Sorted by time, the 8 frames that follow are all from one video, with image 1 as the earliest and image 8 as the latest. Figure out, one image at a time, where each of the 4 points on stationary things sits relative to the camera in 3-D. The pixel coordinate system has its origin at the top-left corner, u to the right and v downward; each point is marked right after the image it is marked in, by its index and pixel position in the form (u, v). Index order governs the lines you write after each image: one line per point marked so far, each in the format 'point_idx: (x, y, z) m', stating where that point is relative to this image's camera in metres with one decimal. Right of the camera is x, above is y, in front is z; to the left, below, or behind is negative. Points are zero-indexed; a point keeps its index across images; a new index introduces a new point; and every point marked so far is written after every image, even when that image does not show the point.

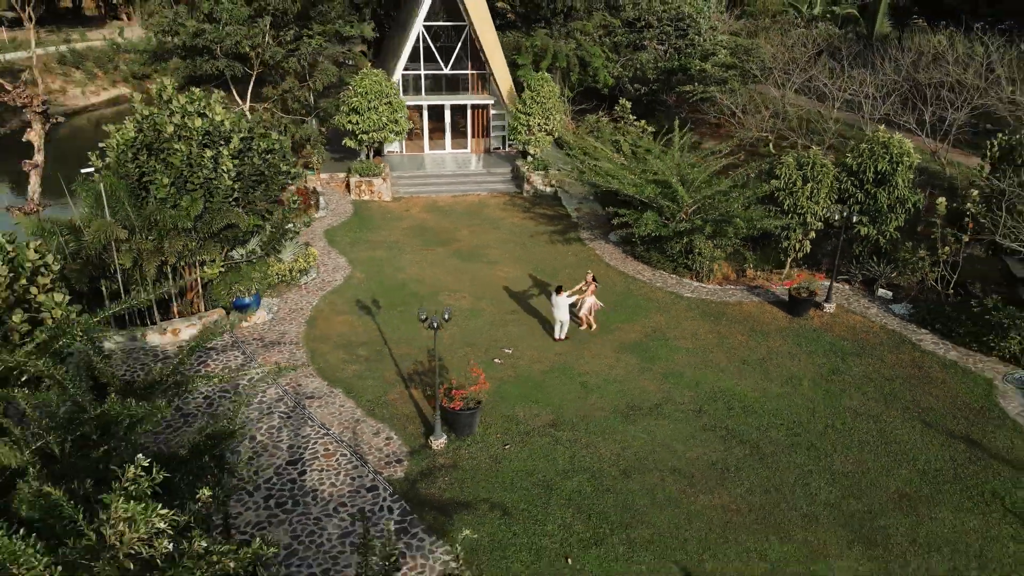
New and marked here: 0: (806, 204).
0: (+4.2, +1.2, +10.6) m
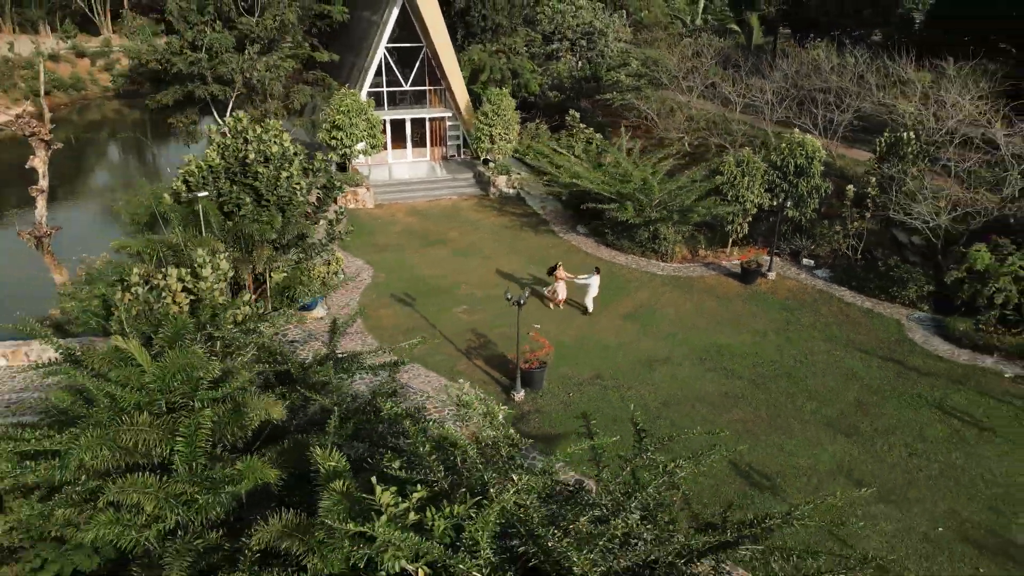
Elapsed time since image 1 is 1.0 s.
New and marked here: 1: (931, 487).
0: (+4.2, +1.7, +13.2) m
1: (+4.3, -2.0, +7.5) m
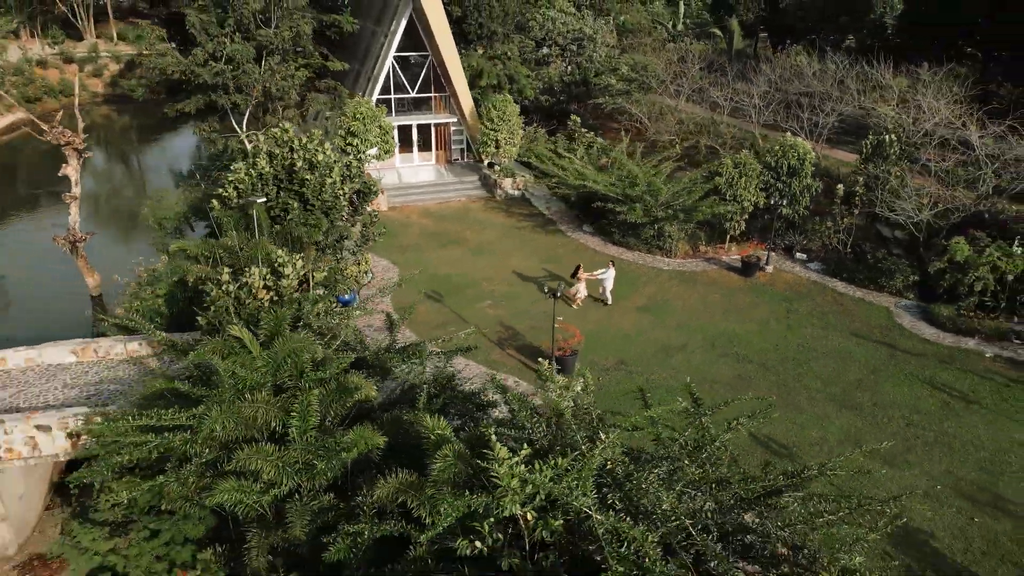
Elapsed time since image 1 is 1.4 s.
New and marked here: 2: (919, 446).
0: (+4.4, +1.8, +14.2) m
1: (+4.8, -1.8, +8.5) m
2: (+4.8, -1.8, +8.6) m
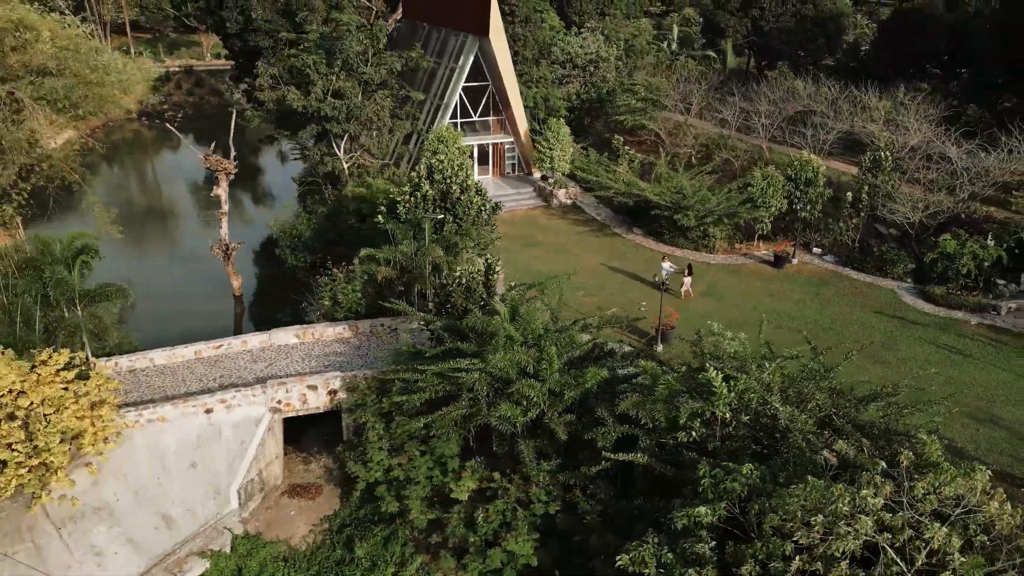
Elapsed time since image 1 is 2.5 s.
0: (+6.1, +2.1, +17.5) m
1: (+6.9, -1.6, +11.8) m
2: (+6.8, -1.5, +12.0) m
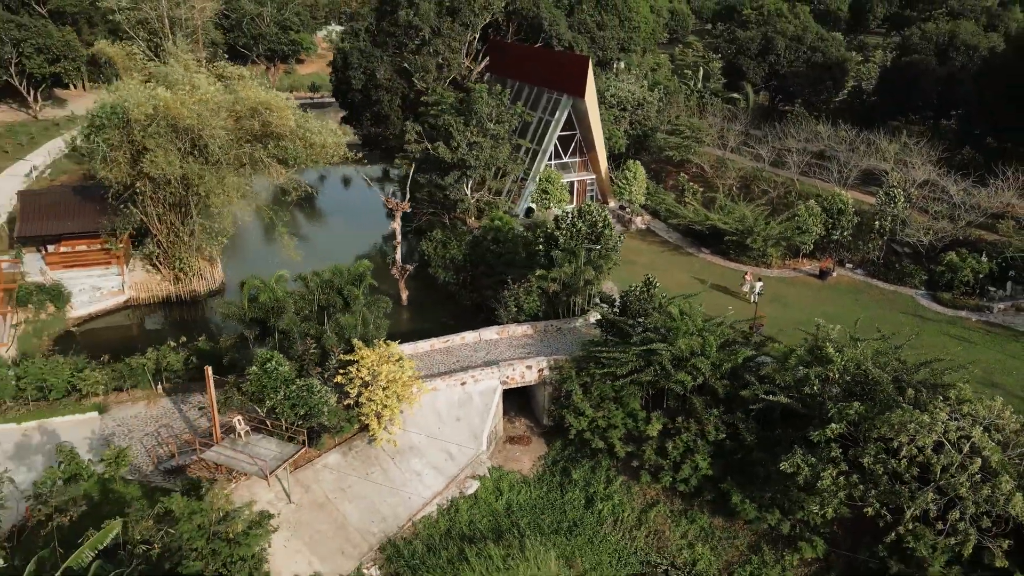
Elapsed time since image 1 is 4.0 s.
0: (+9.1, +1.9, +22.6) m
1: (+10.1, -1.7, +16.9) m
2: (+10.0, -1.6, +17.0) m
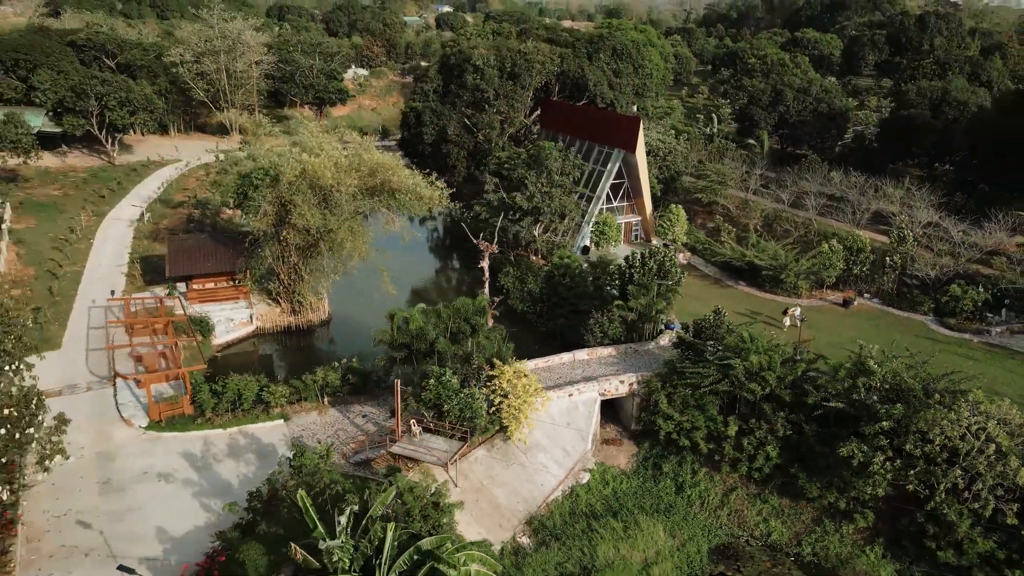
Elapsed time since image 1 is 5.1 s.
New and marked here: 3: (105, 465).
0: (+11.5, +0.9, +26.4) m
1: (+12.5, -2.4, +20.6) m
2: (+12.5, -2.4, +20.8) m
3: (-8.7, -3.8, +16.1) m
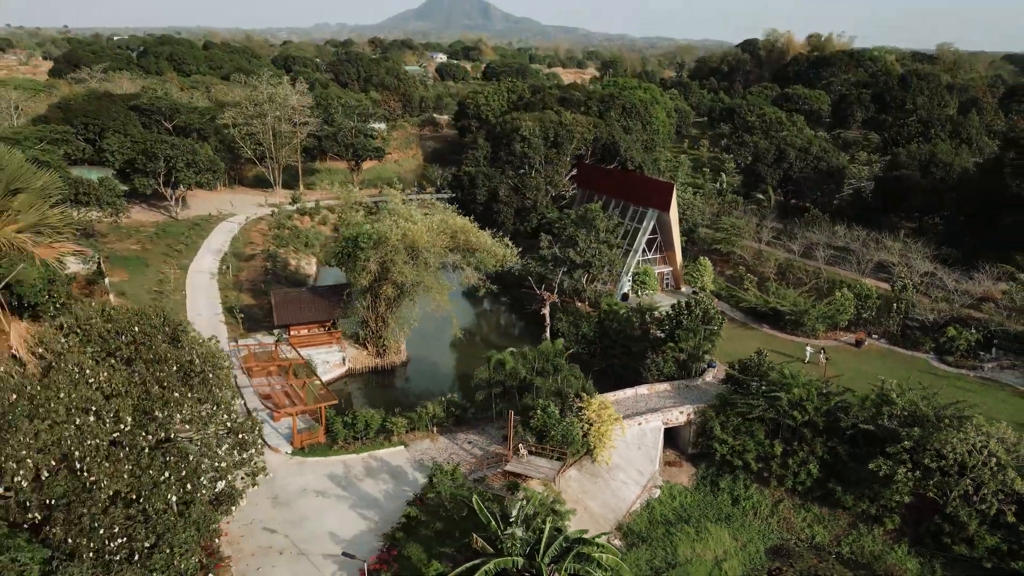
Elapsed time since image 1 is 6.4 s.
0: (+13.6, -0.8, +30.4) m
1: (+14.8, -3.8, +24.4) m
2: (+14.8, -3.8, +24.6) m
3: (-6.3, -5.1, +19.4) m
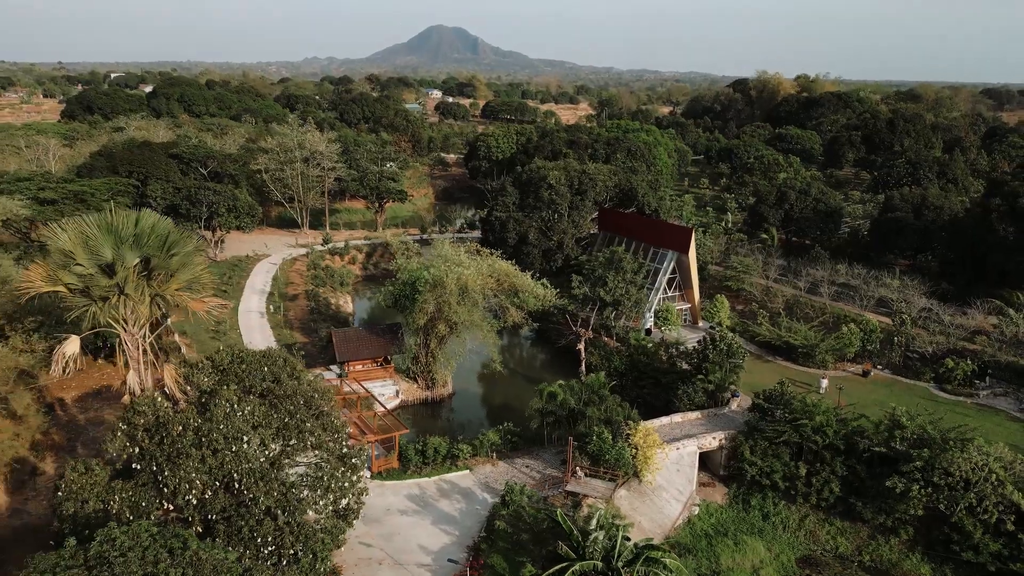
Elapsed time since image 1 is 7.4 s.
0: (+15.2, -2.3, +33.3) m
1: (+16.5, -5.1, +27.2) m
2: (+16.4, -5.1, +27.4) m
3: (-4.5, -6.3, +21.9) m
